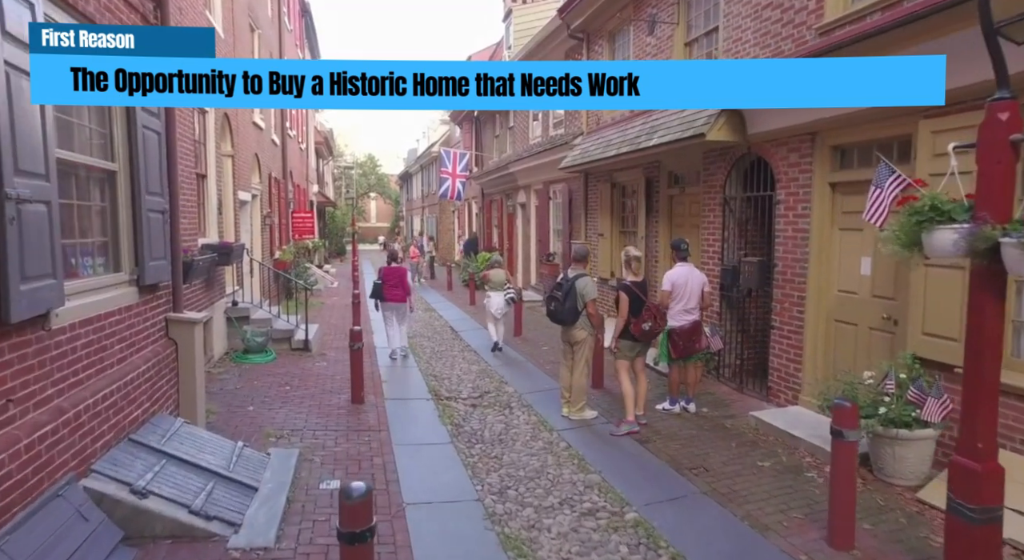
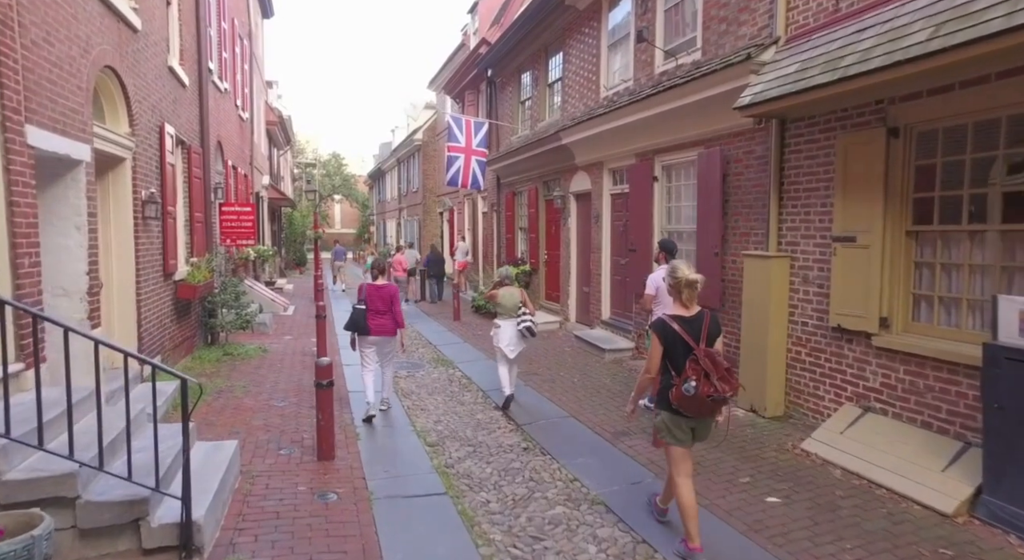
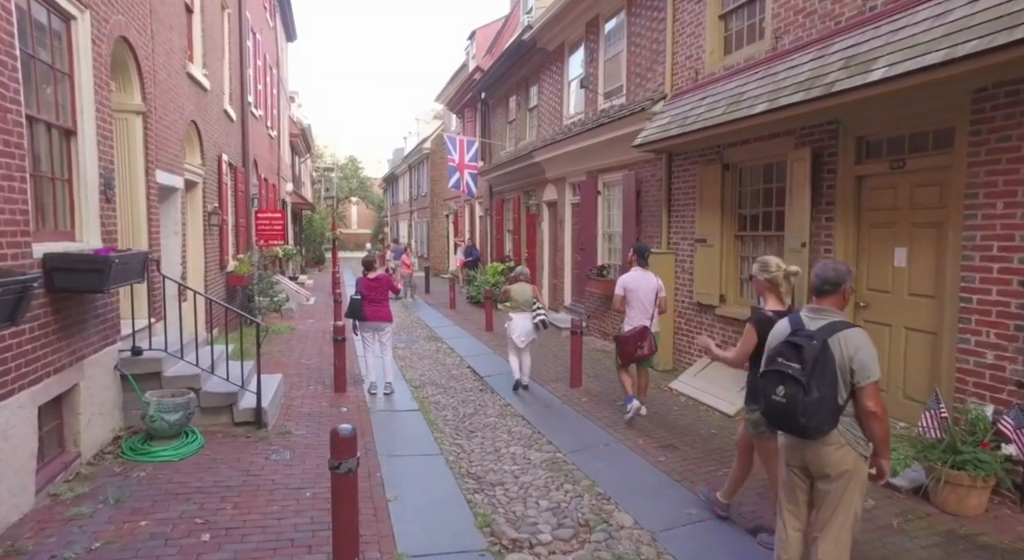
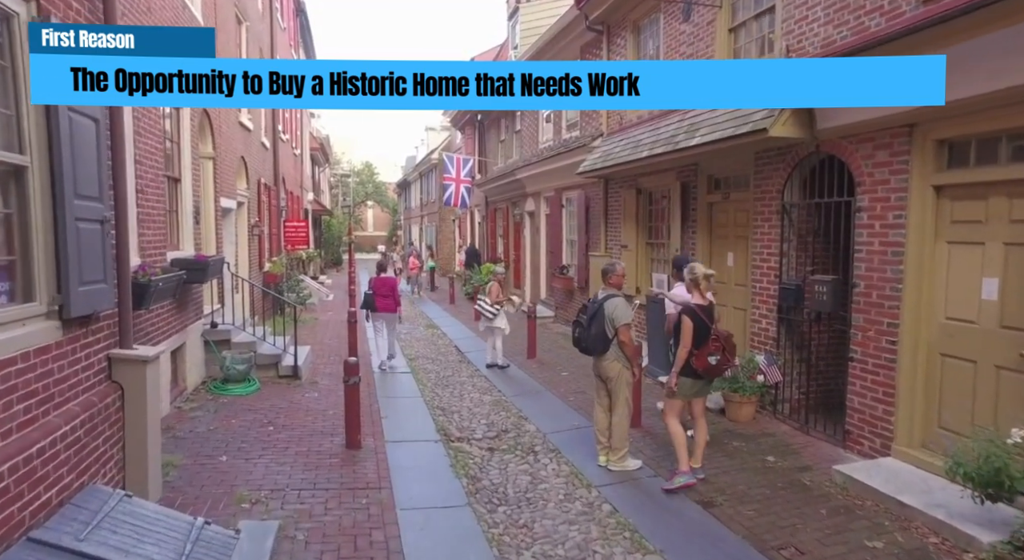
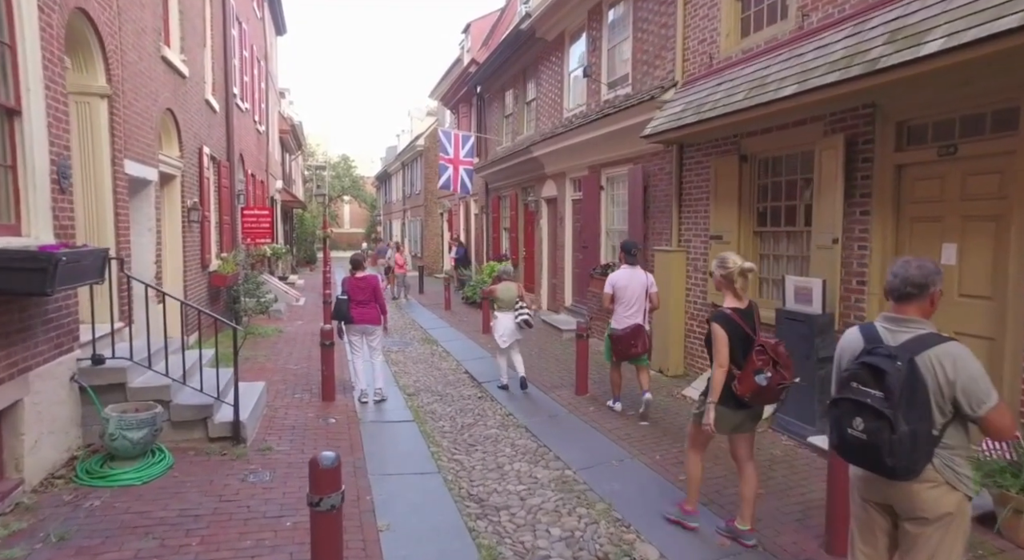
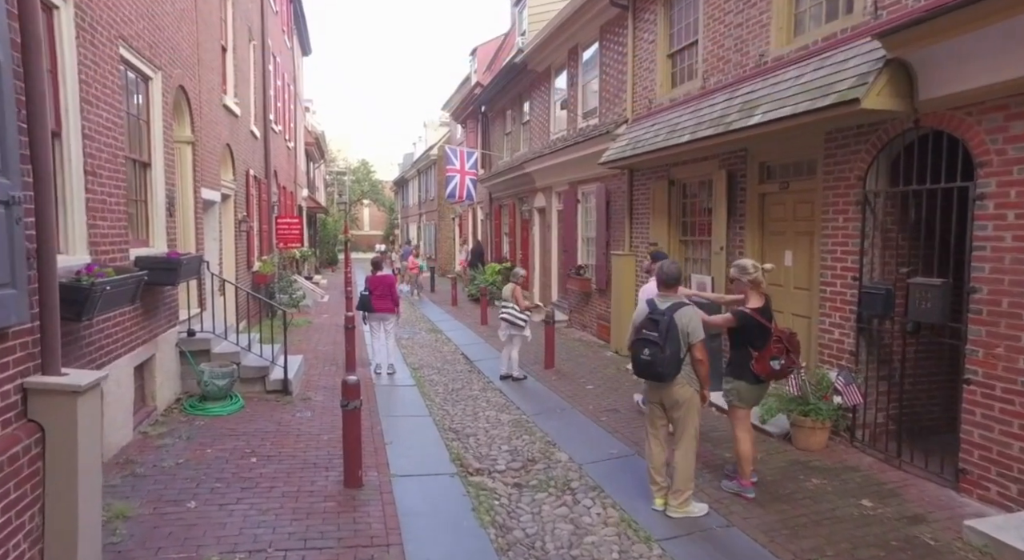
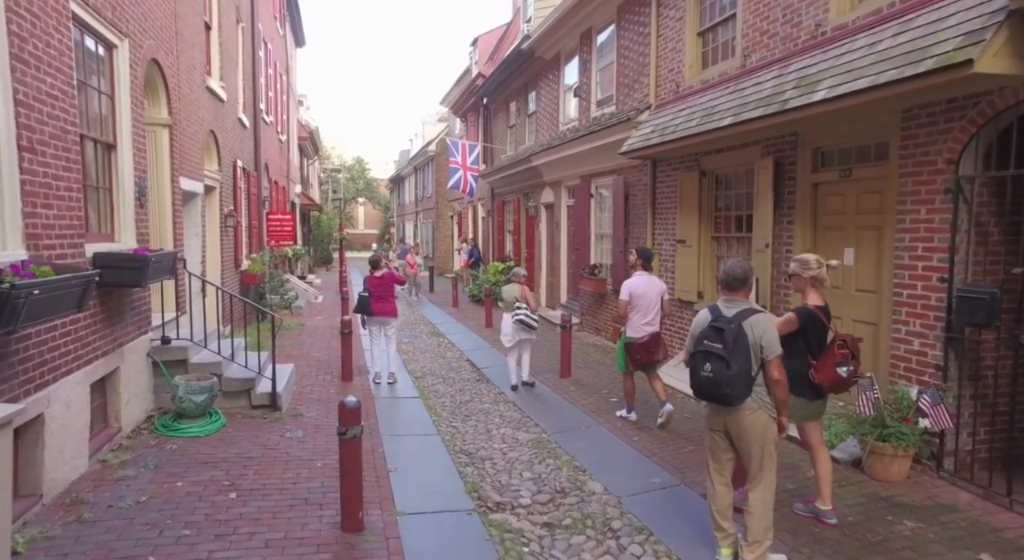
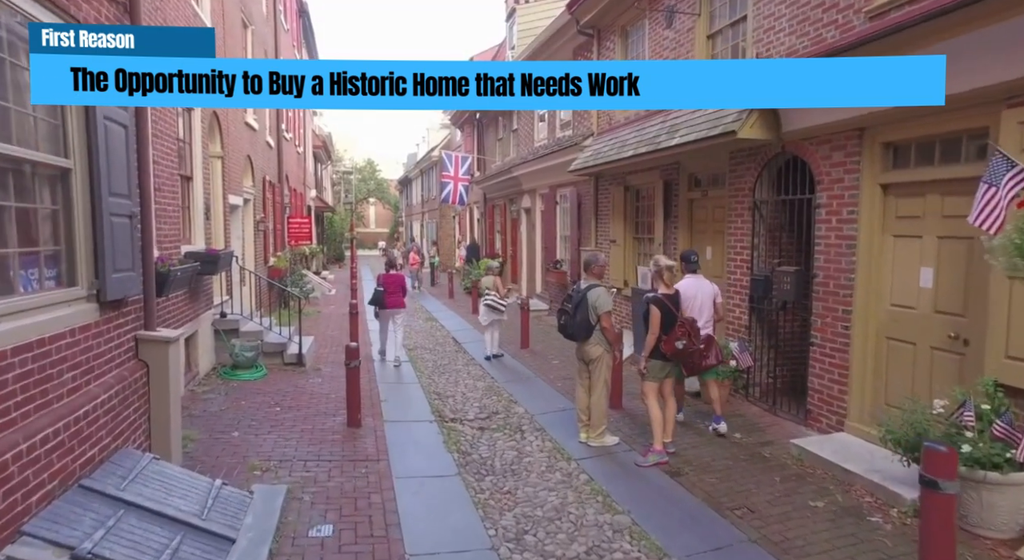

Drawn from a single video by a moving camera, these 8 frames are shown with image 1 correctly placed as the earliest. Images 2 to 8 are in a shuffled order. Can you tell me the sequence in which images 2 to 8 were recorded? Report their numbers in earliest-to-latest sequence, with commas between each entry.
8, 4, 6, 7, 3, 5, 2
